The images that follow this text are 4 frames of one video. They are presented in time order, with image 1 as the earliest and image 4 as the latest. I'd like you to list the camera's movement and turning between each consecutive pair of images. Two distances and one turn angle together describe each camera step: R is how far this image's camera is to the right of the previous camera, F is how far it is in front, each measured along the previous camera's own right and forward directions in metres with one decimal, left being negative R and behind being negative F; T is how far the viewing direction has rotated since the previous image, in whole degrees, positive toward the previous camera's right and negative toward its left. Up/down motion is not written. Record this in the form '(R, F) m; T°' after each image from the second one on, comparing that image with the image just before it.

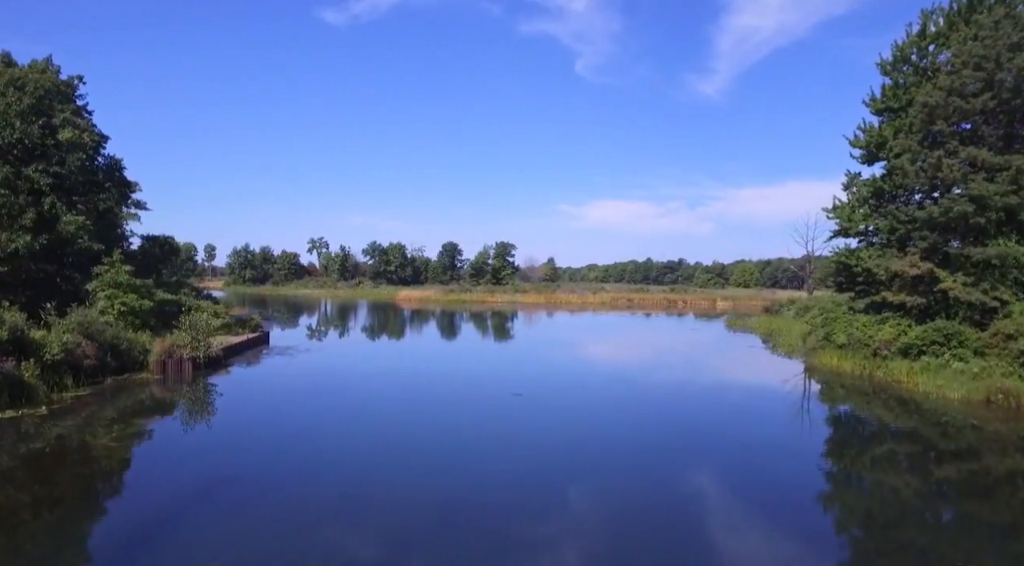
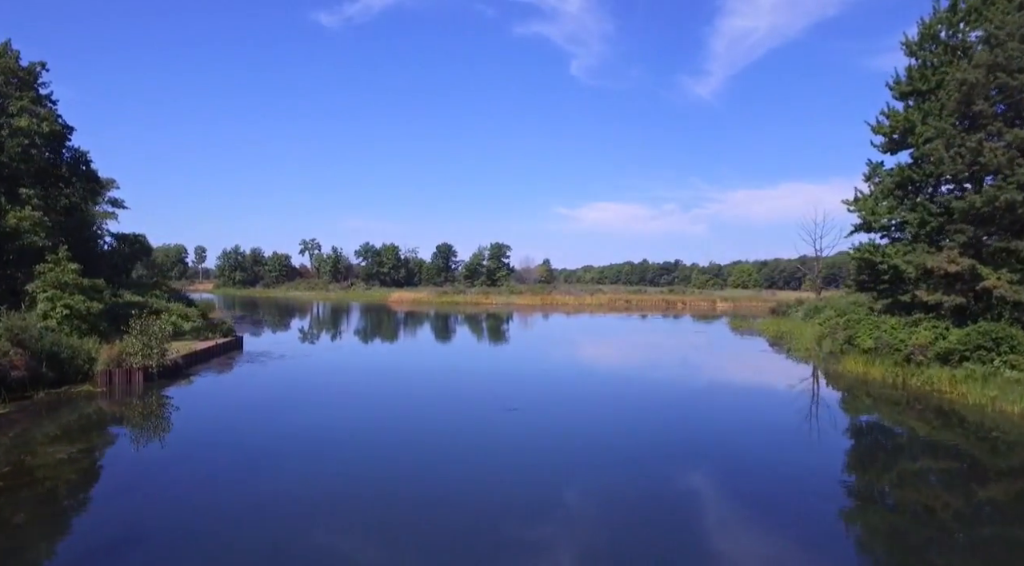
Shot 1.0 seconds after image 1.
(0.0, +0.3) m; 0°
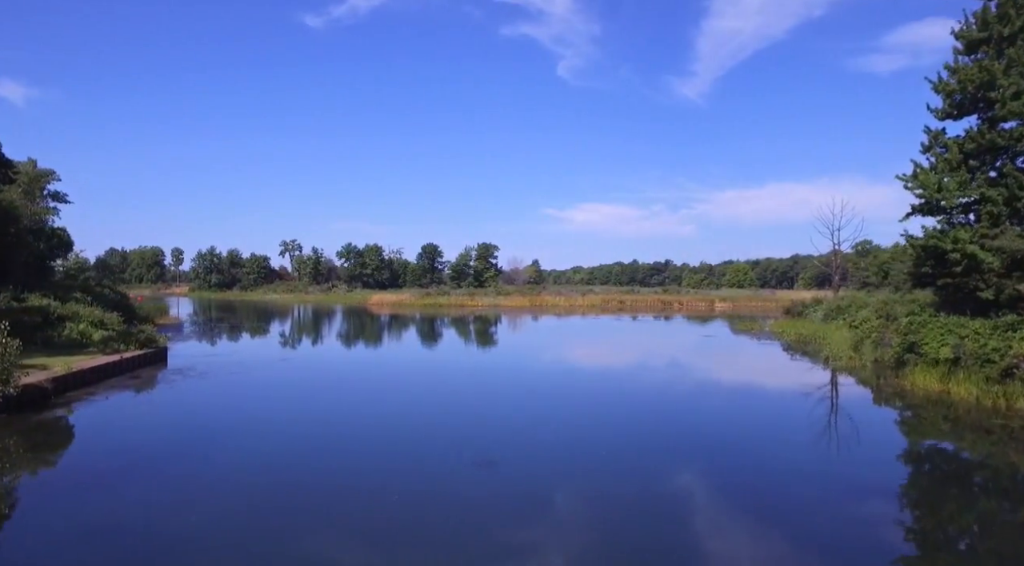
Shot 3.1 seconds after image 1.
(0.0, +0.7) m; +1°
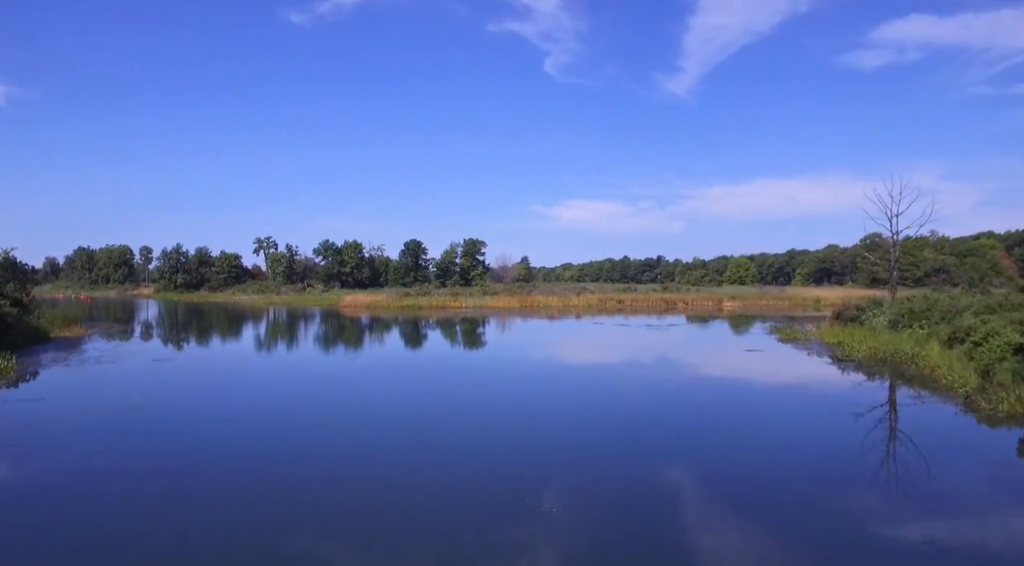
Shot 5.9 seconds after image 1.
(0.0, +1.1) m; +1°
